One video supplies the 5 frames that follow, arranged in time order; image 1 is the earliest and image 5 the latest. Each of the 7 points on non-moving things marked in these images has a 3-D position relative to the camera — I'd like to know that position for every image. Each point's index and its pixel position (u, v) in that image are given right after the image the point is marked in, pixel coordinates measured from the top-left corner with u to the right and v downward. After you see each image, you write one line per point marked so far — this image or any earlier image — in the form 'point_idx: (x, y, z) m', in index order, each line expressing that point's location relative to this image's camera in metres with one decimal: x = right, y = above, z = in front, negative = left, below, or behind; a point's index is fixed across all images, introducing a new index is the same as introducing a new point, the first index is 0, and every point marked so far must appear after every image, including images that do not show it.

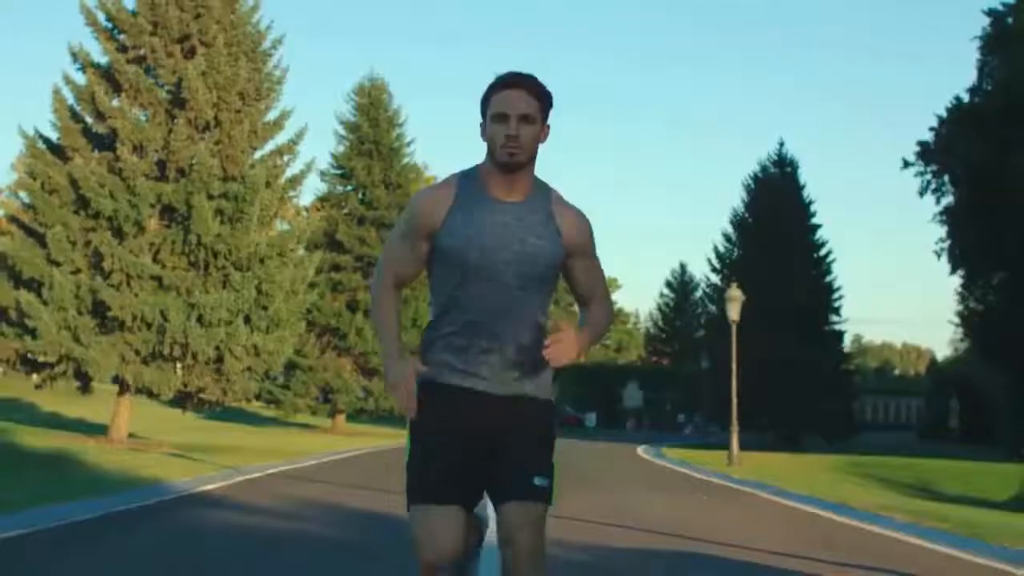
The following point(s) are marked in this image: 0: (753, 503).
0: (+3.3, -2.8, +19.3) m
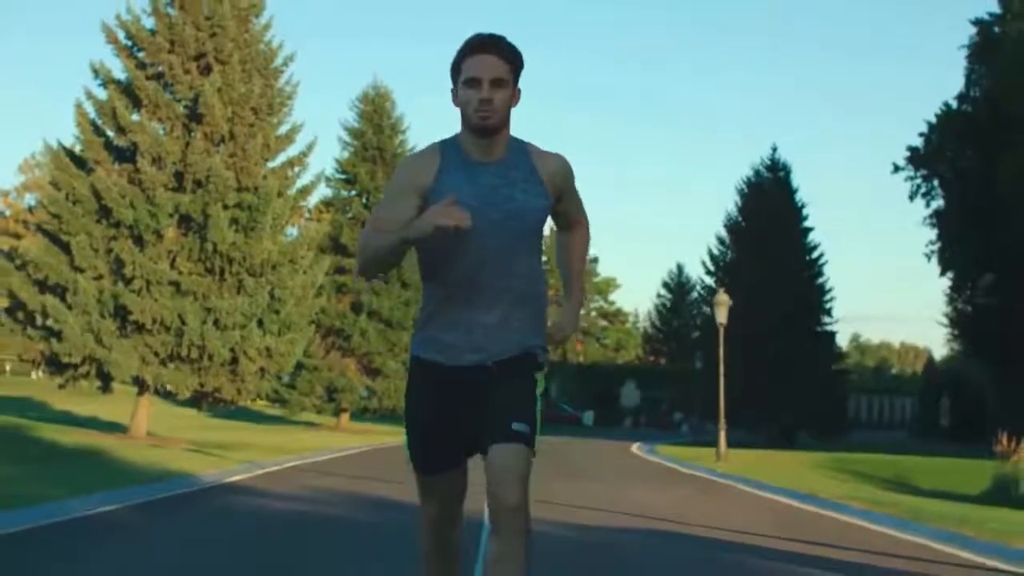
0: (+3.2, -2.9, +20.5) m
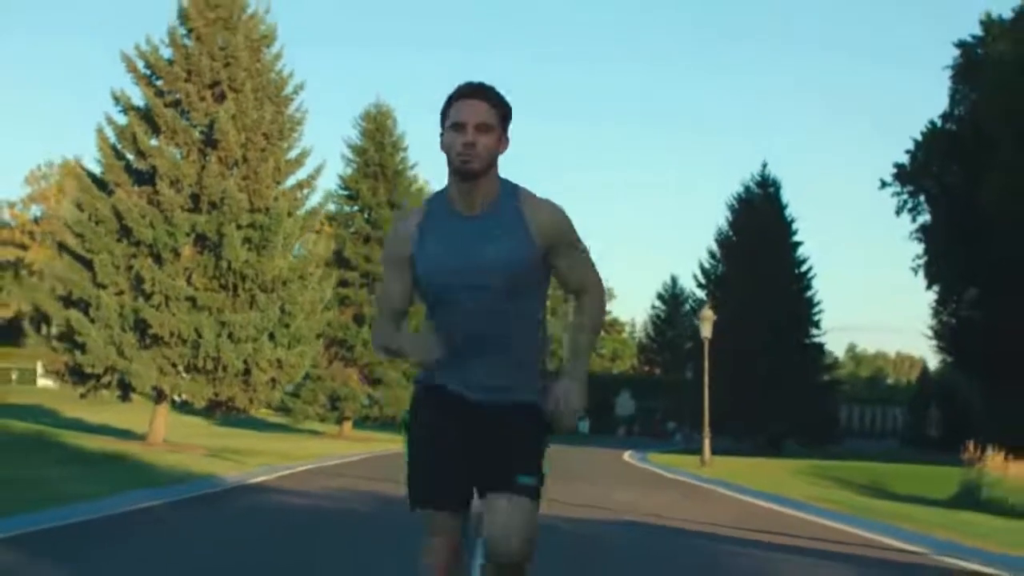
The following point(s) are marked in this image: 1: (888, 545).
0: (+3.2, -3.2, +22.0) m
1: (+3.9, -2.6, +14.9) m
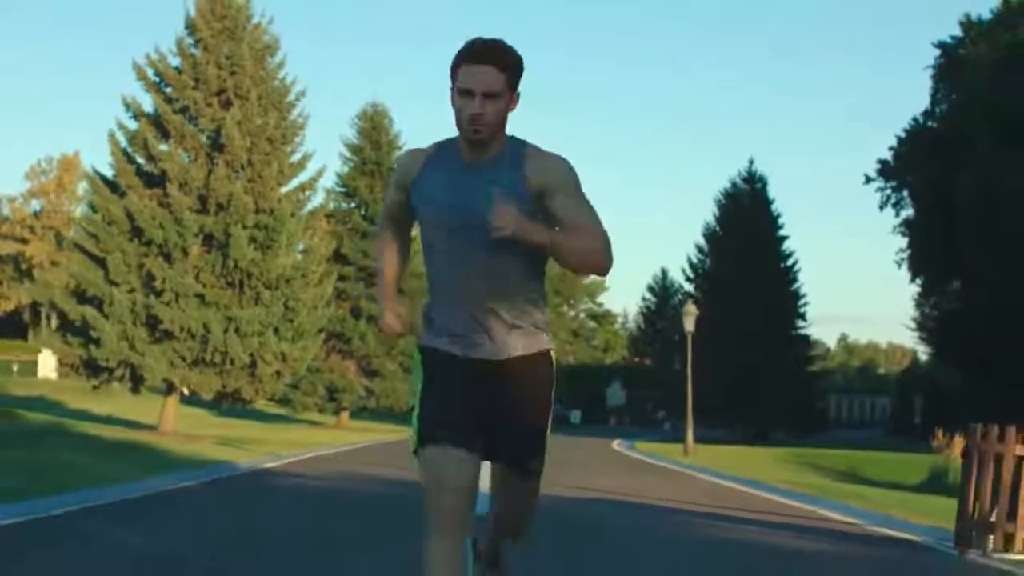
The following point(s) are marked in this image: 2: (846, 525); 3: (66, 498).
0: (+3.0, -3.1, +23.3) m
1: (+3.8, -2.6, +16.2) m
2: (+3.6, -2.6, +15.3) m
3: (-5.3, -2.5, +17.2) m
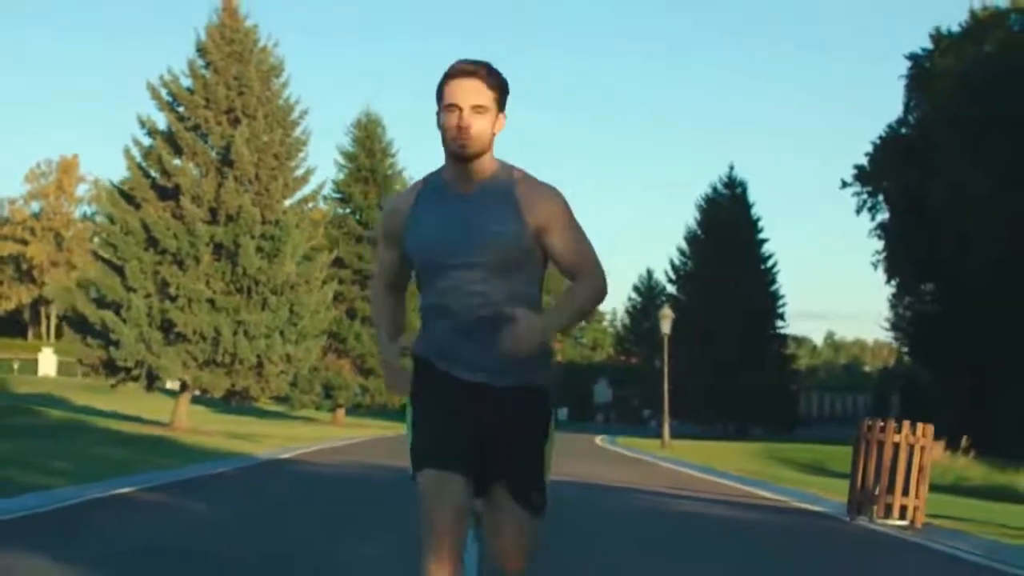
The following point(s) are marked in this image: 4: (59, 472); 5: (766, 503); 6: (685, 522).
0: (+2.8, -3.3, +25.4) m
1: (+3.6, -2.7, +18.3) m
2: (+3.4, -2.7, +17.4) m
3: (-5.4, -2.6, +19.2) m
4: (-6.2, -2.5, +19.9) m
5: (+3.1, -2.7, +18.1) m
6: (+1.8, -2.5, +15.6) m
